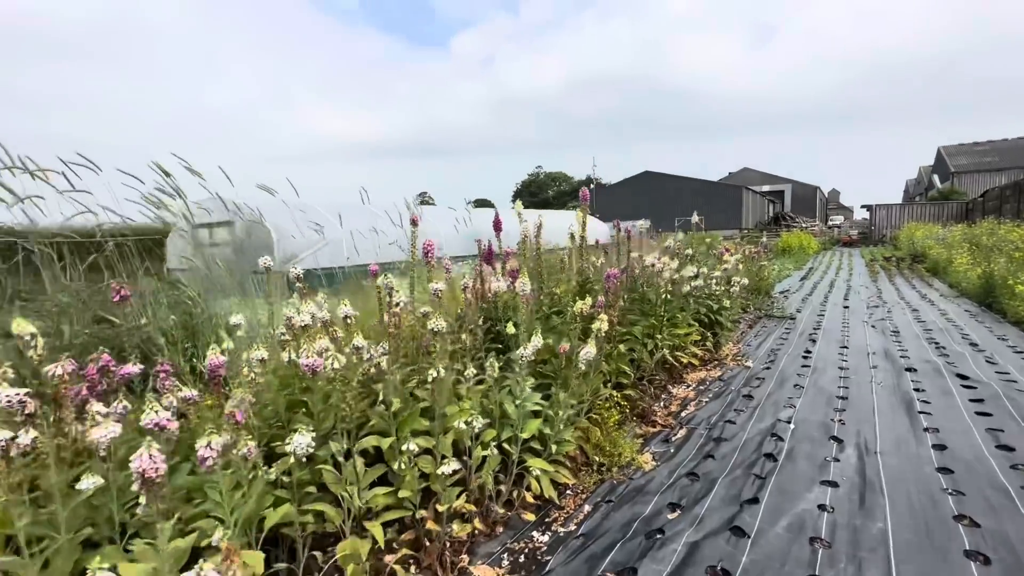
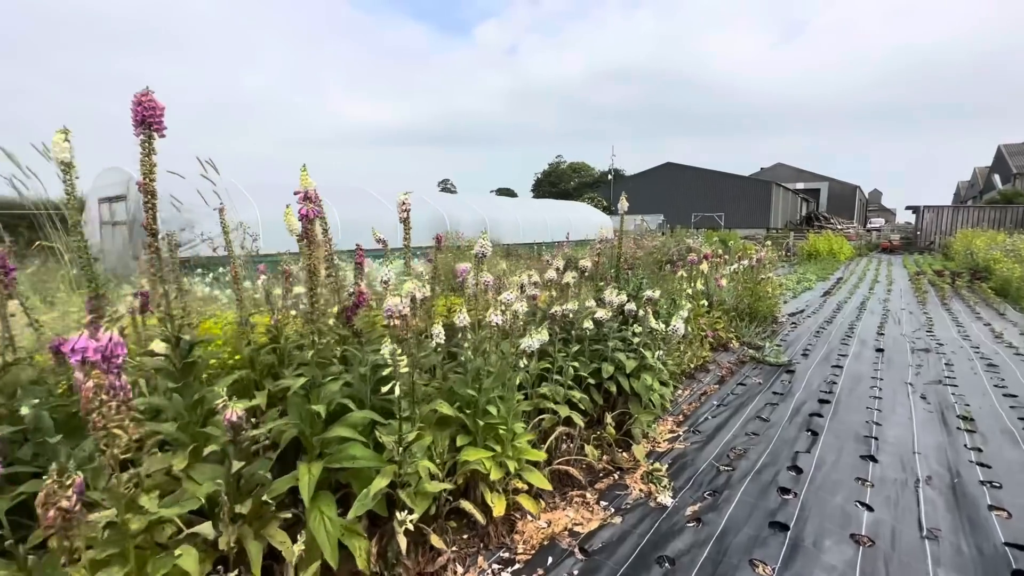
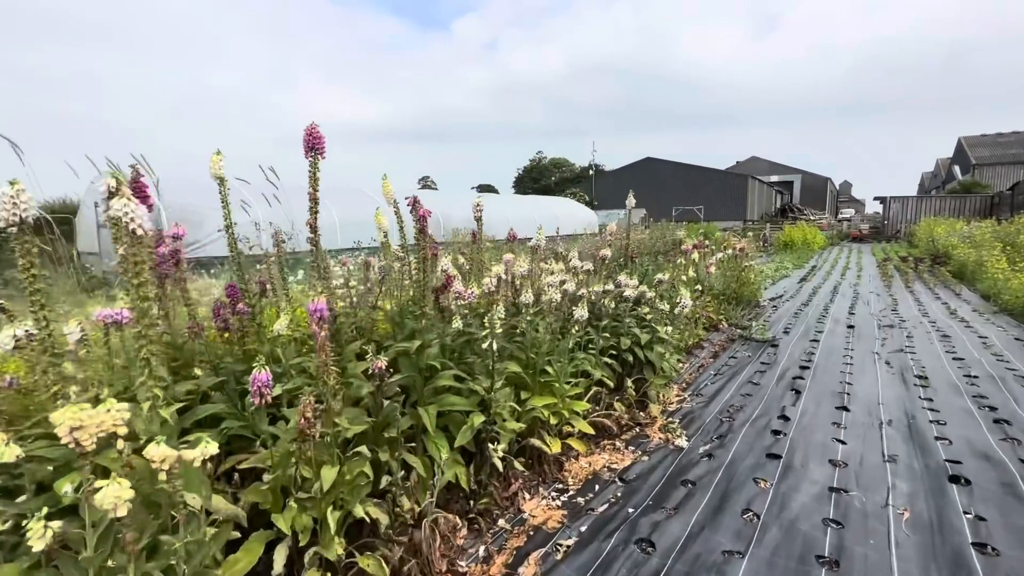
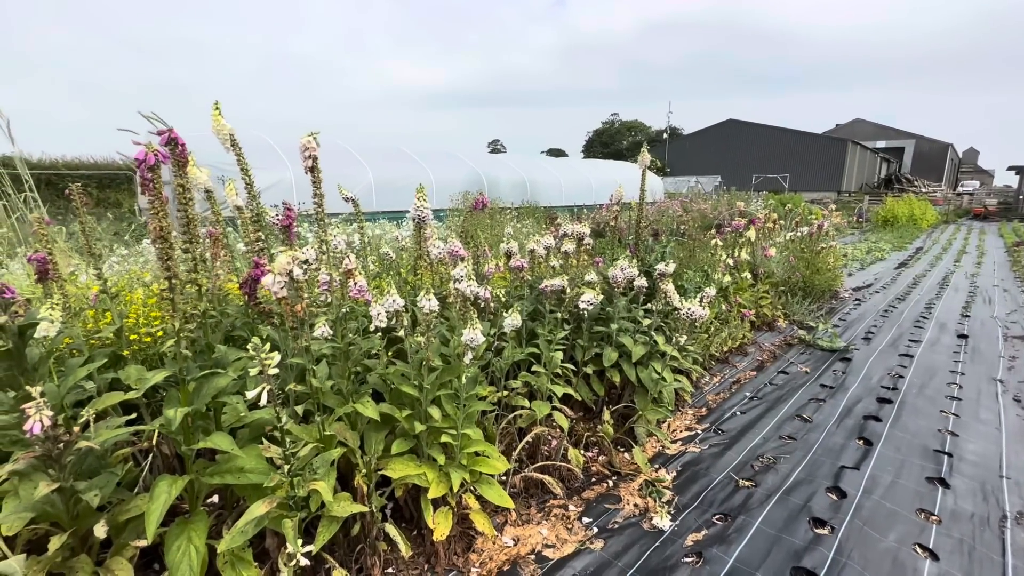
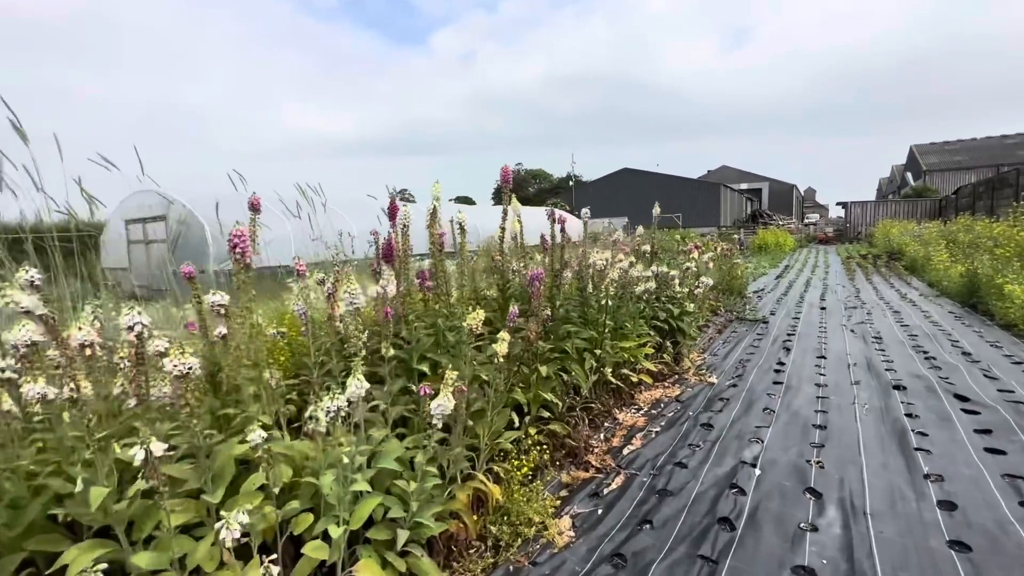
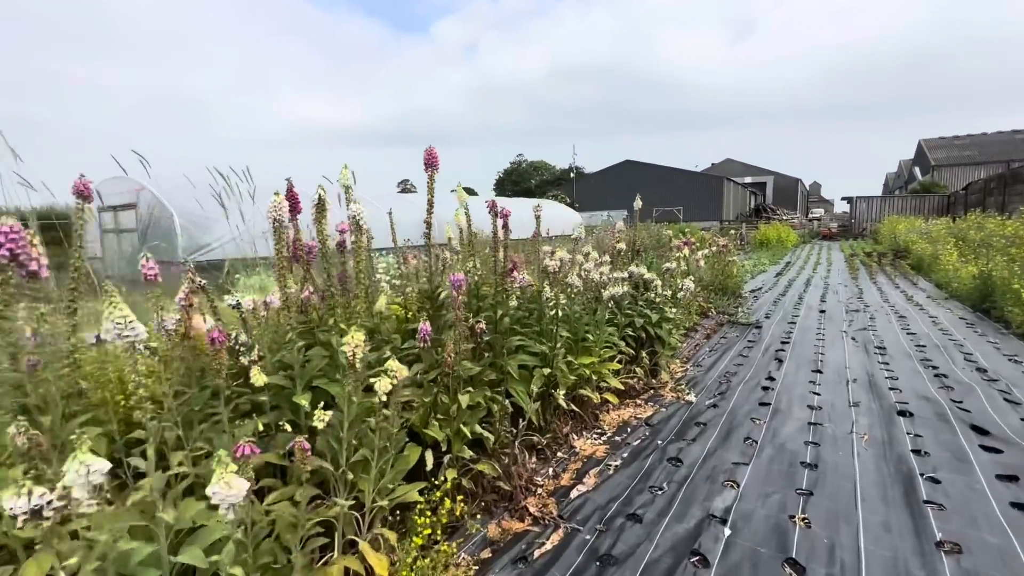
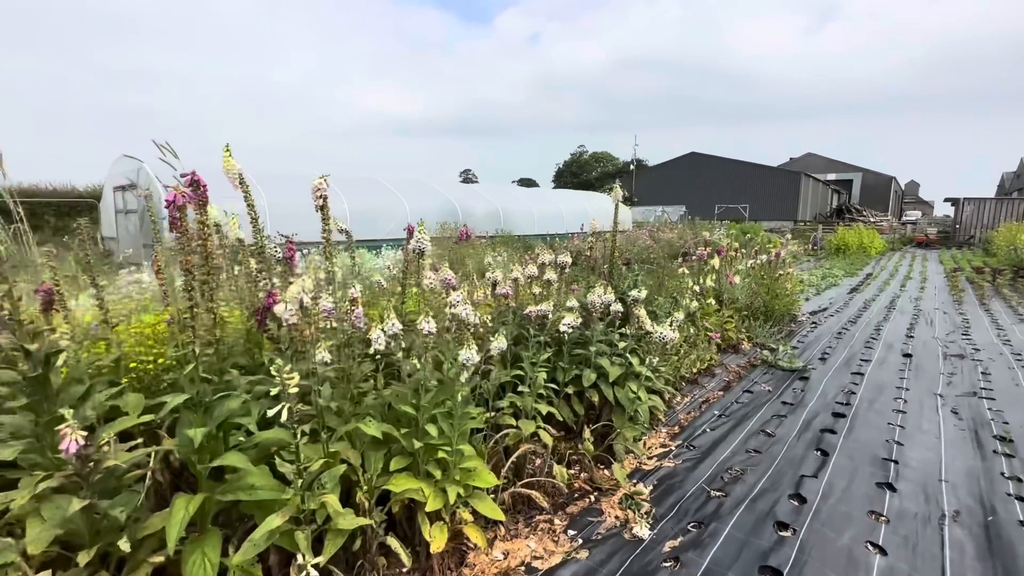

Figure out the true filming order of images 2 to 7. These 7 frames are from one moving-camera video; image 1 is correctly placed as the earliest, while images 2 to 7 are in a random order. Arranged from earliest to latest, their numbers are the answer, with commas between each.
5, 6, 3, 2, 7, 4
